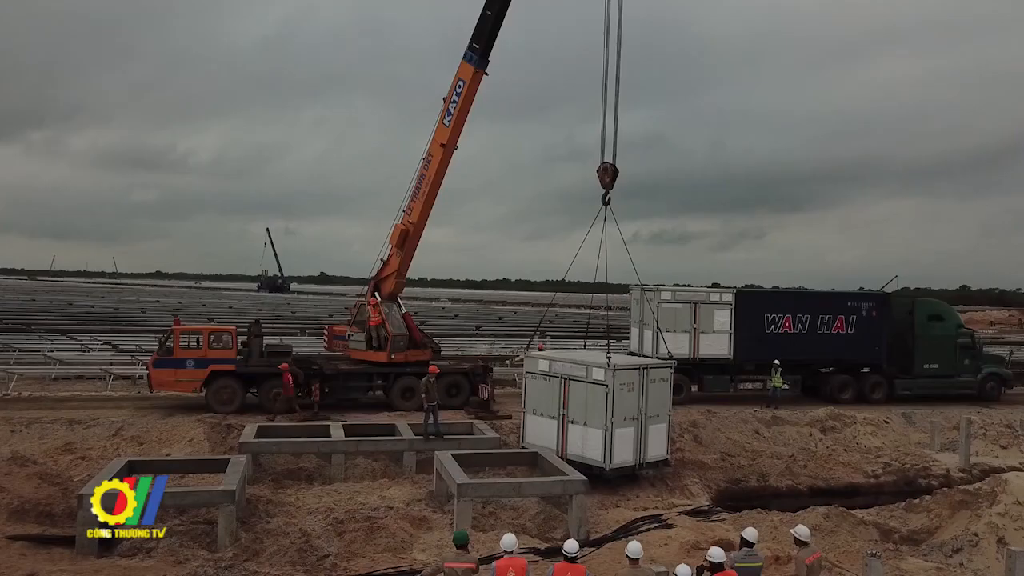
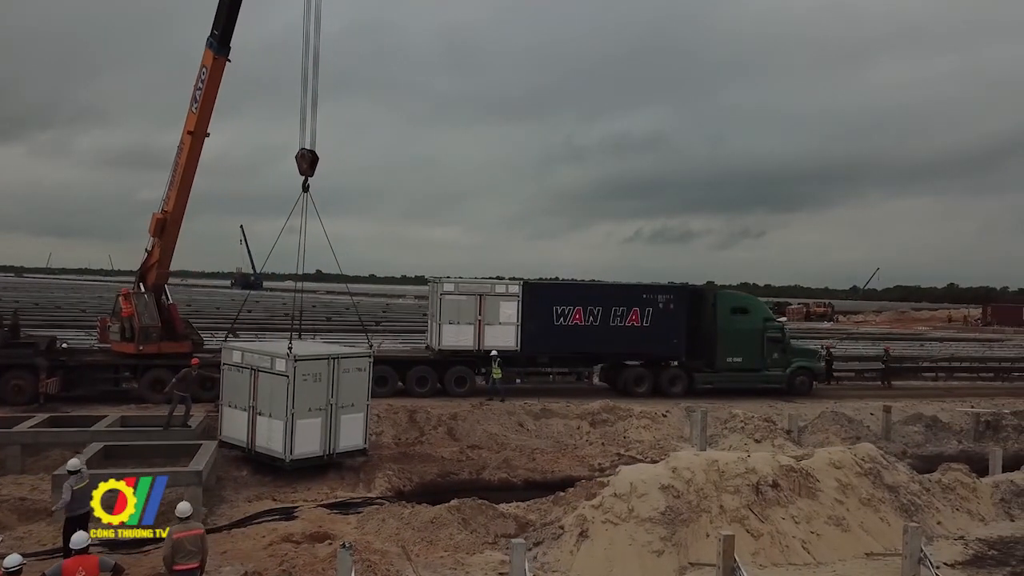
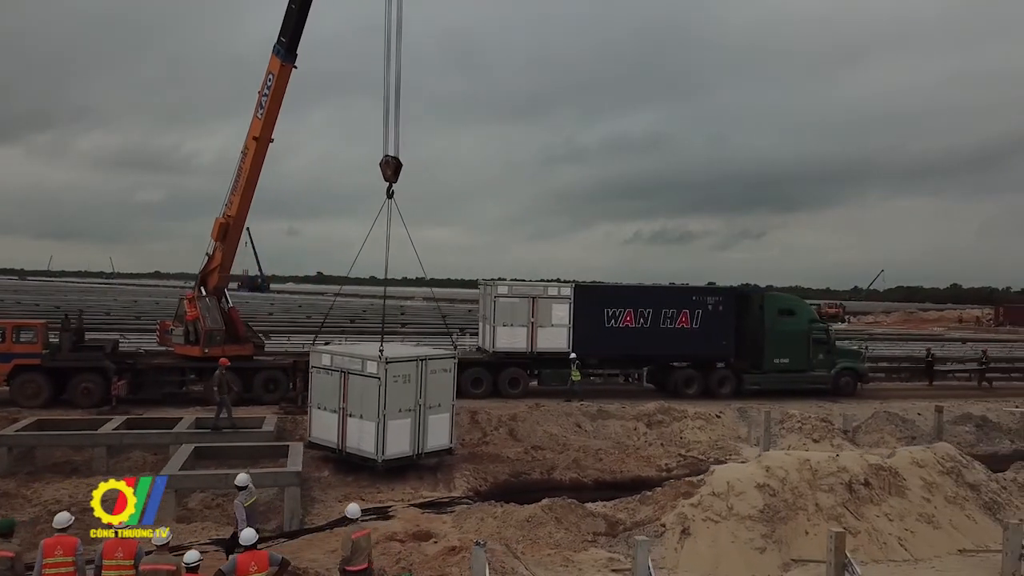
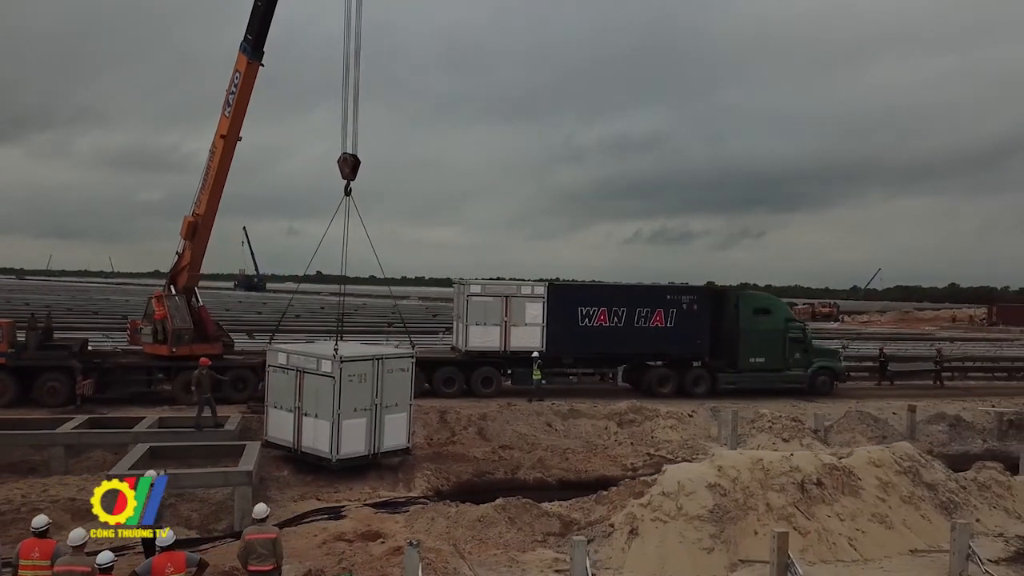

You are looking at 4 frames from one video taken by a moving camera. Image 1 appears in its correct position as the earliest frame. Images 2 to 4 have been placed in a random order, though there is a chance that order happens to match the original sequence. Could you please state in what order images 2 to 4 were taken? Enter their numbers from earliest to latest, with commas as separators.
3, 4, 2
